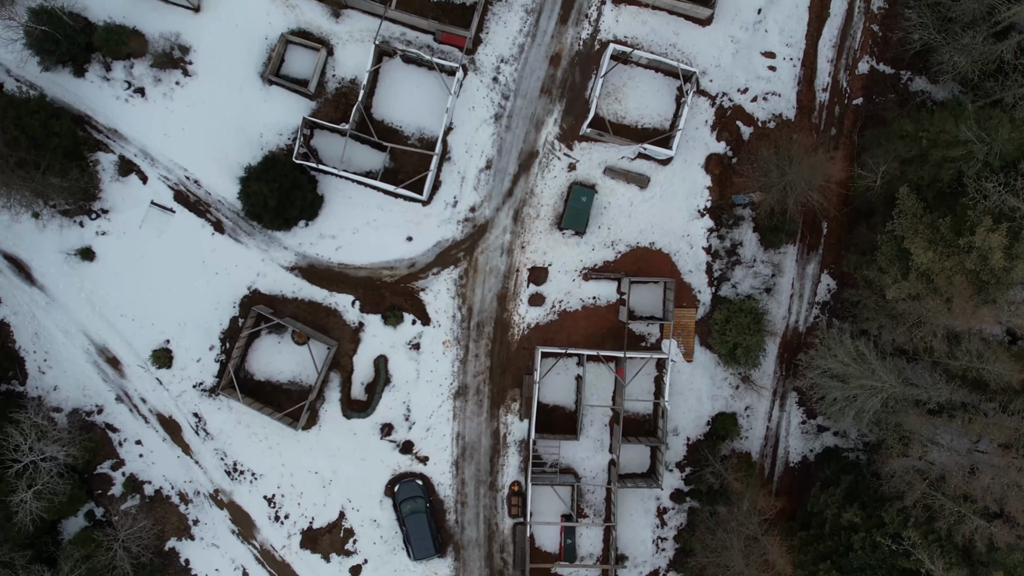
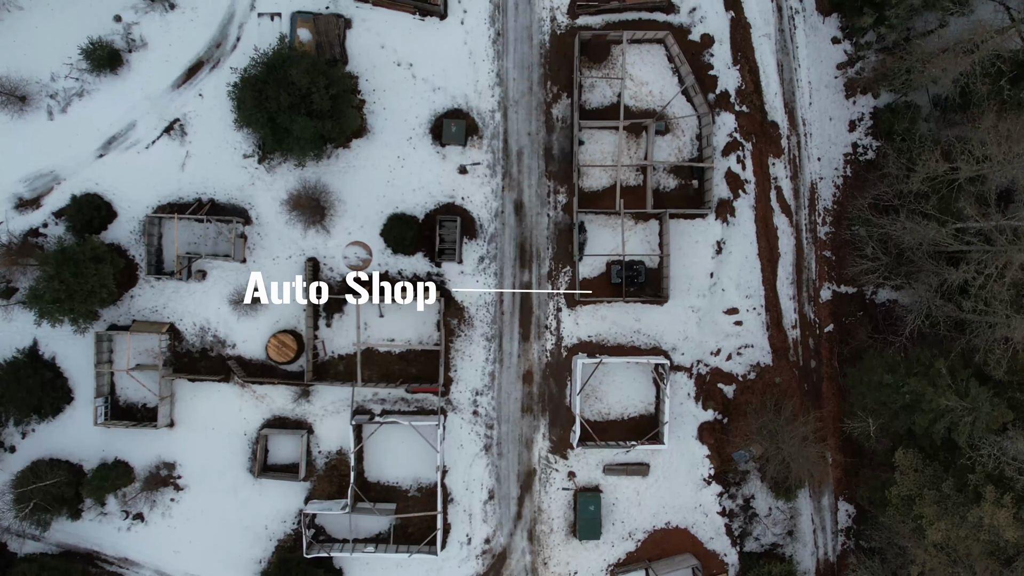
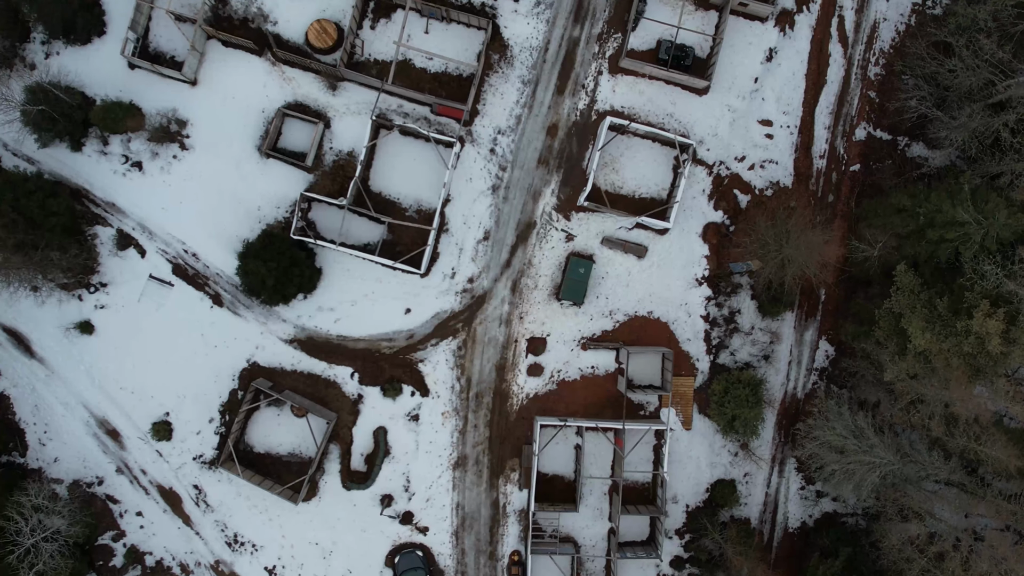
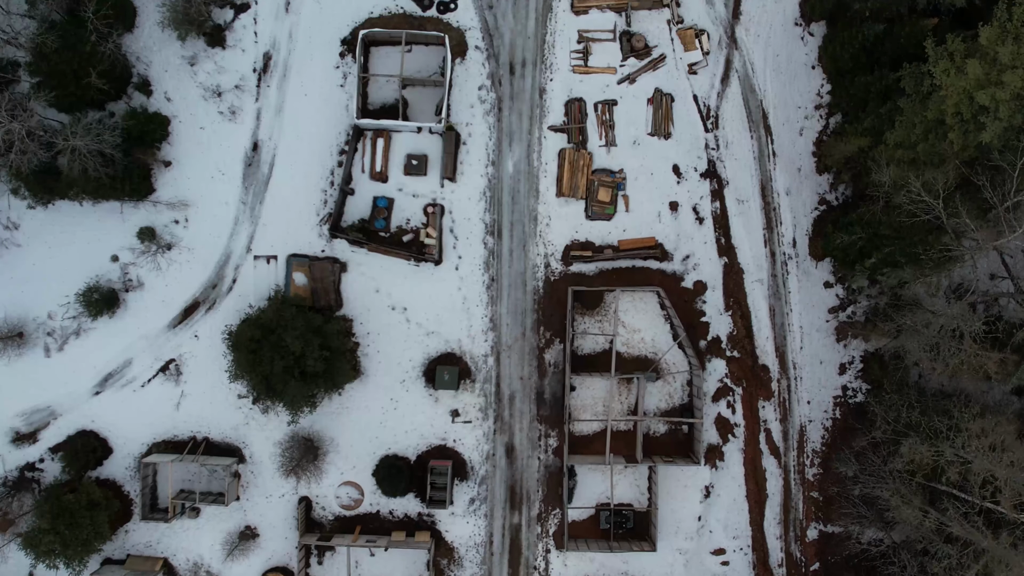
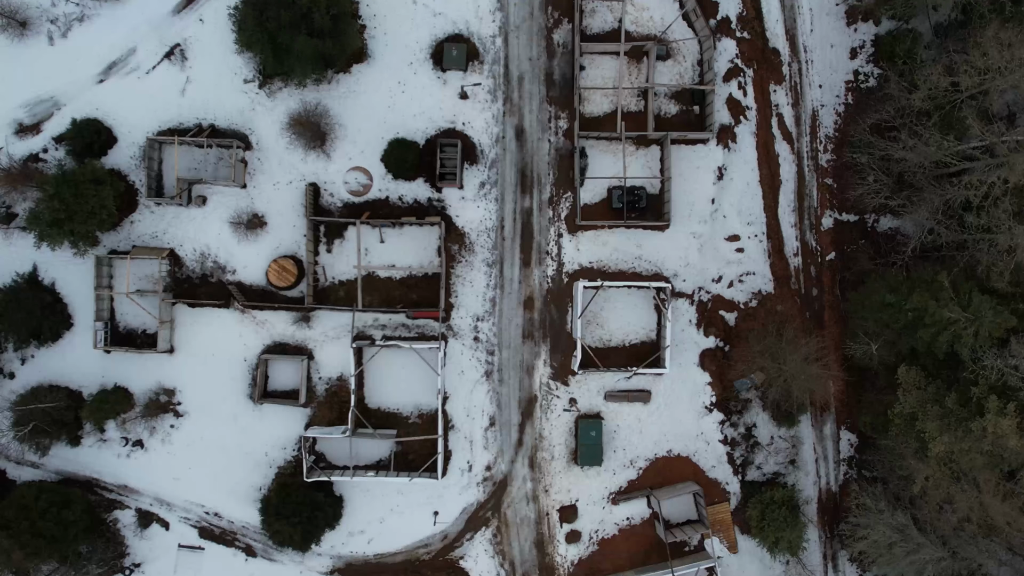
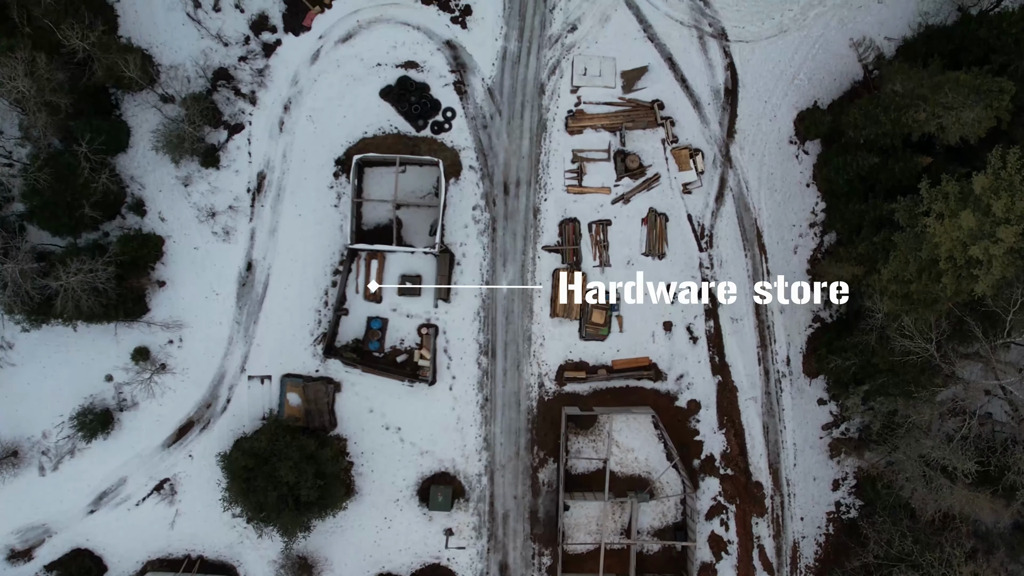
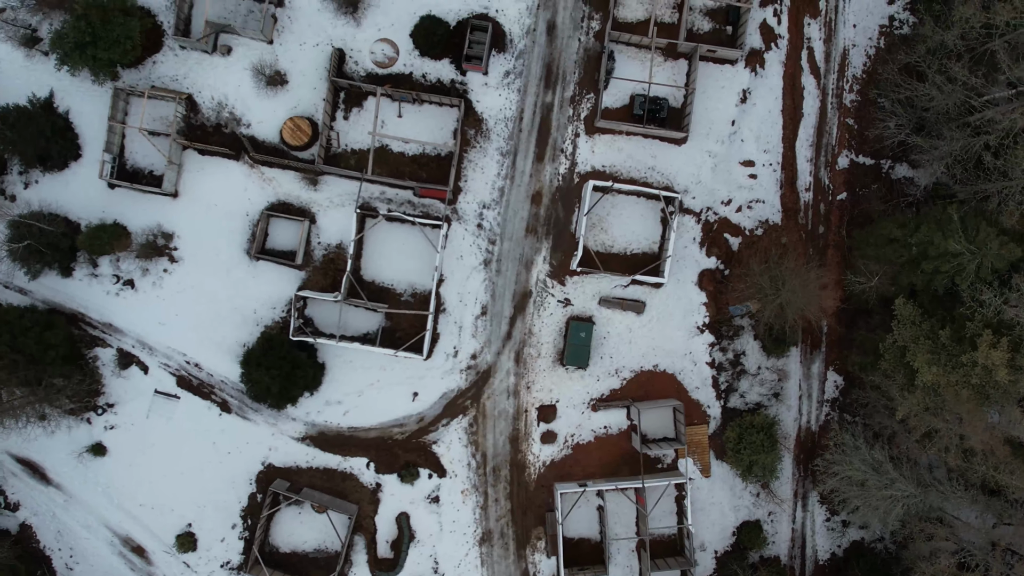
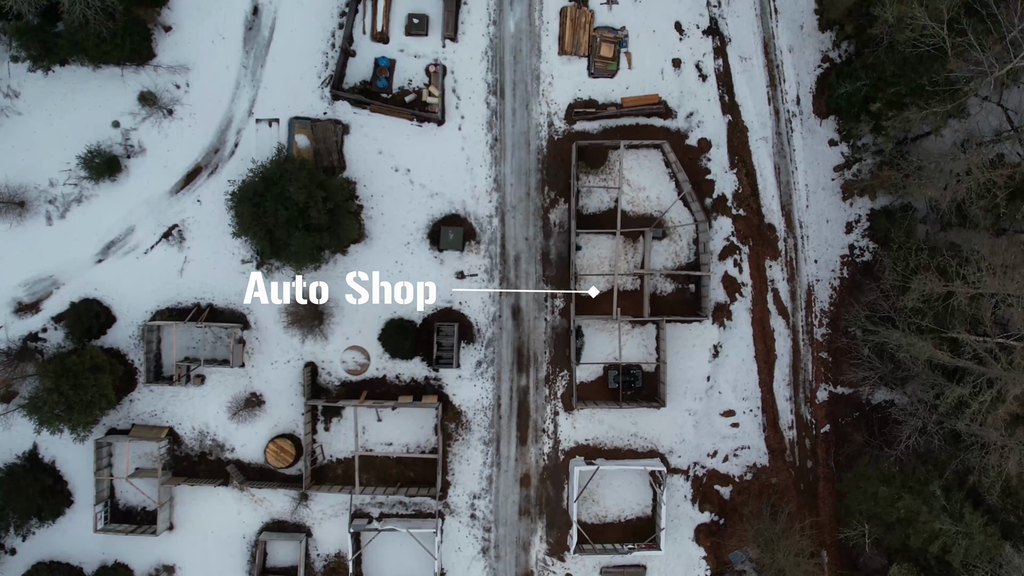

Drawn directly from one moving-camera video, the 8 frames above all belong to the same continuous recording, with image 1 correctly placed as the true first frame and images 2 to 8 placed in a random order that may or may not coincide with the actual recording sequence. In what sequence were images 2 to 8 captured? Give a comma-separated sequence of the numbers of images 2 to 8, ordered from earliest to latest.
3, 7, 5, 2, 8, 4, 6
